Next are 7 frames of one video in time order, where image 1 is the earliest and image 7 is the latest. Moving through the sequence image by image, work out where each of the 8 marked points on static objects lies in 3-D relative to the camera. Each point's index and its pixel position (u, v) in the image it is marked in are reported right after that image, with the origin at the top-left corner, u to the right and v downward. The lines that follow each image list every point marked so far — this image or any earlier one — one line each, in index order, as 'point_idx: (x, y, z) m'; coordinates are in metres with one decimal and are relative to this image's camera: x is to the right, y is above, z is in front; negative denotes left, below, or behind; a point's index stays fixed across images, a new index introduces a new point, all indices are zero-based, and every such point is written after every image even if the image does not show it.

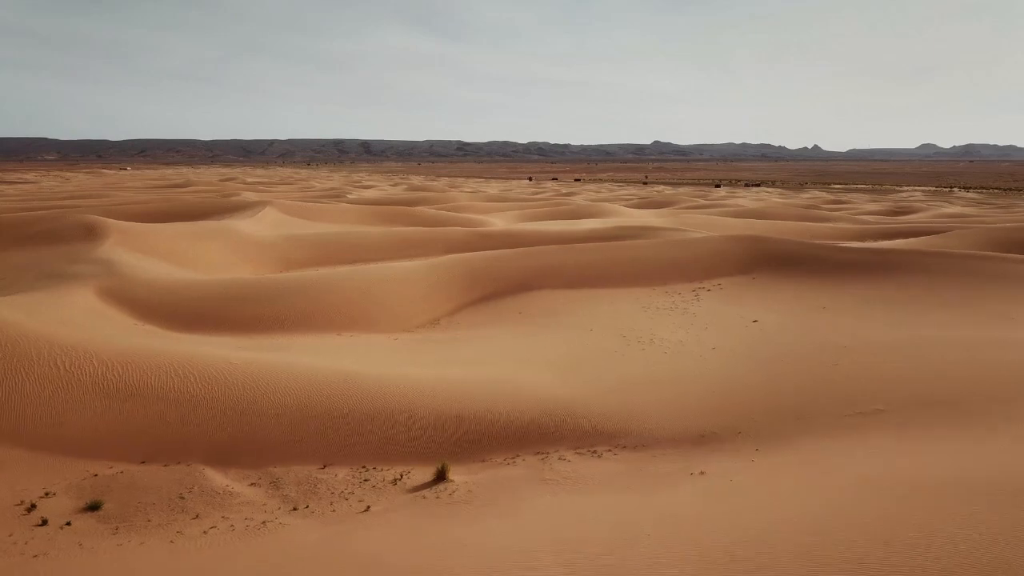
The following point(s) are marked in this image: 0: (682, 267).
0: (+4.6, +0.6, +16.1) m
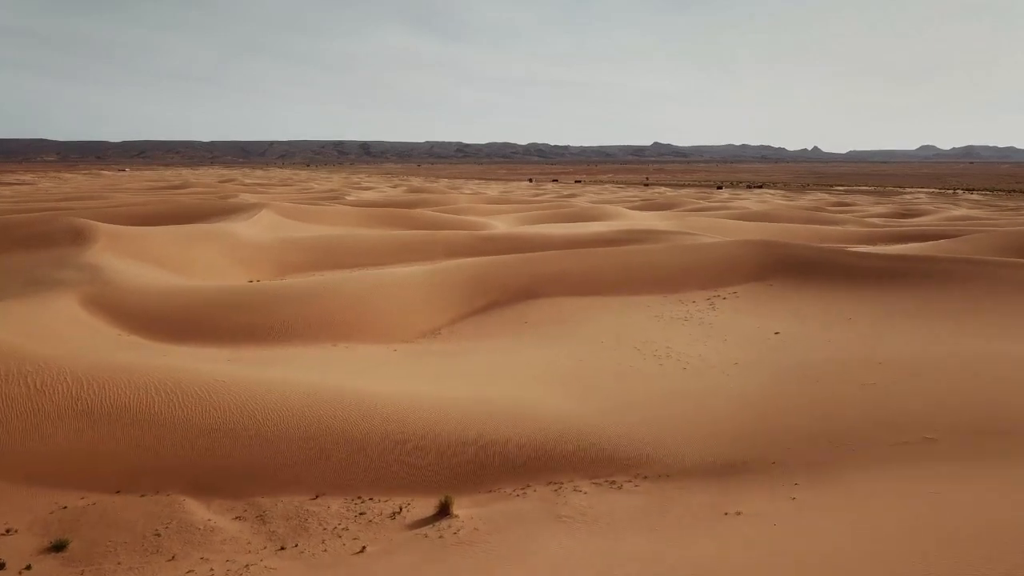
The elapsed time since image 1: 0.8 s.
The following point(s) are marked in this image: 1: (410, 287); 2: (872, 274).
0: (+4.7, +0.4, +15.4) m
1: (-2.7, 0.0, +15.4) m
2: (+8.7, +0.3, +14.4) m
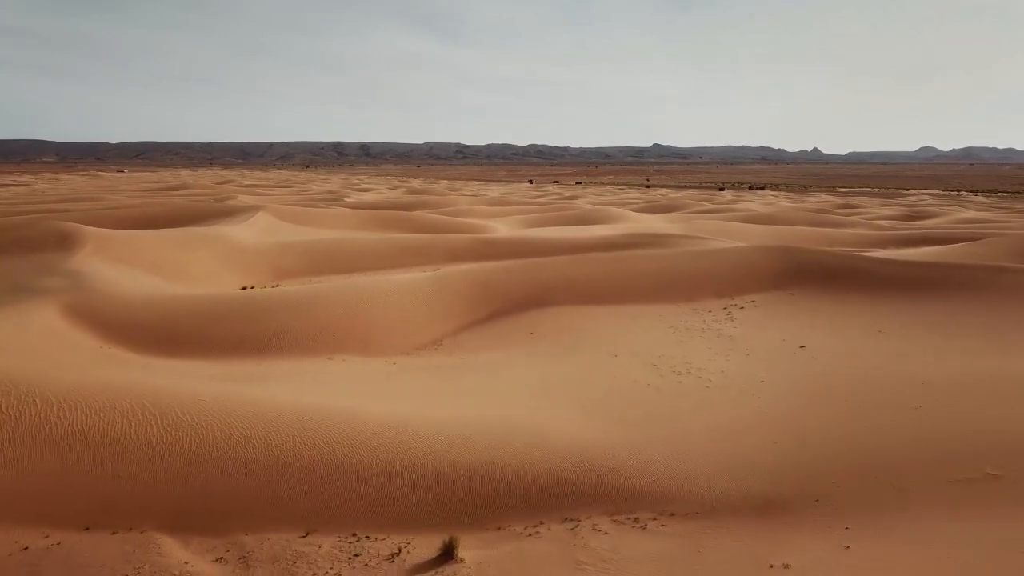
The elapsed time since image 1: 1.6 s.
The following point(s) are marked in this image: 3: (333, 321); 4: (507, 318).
0: (+4.9, +0.2, +14.7) m
1: (-2.5, -0.1, +14.7) m
2: (+8.9, +0.1, +13.7) m
3: (-4.0, -0.7, +13.3) m
4: (-0.1, -0.7, +14.2) m
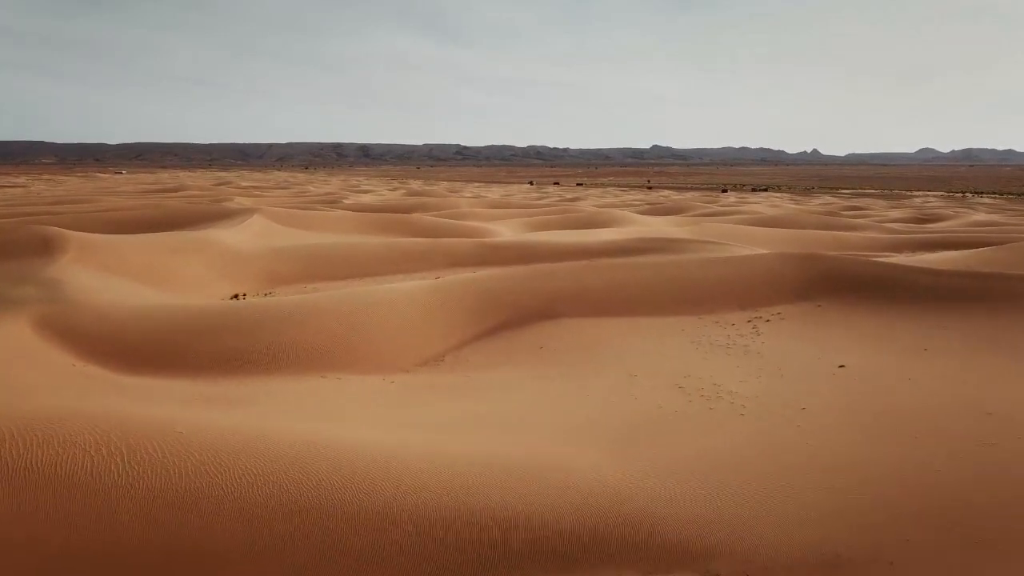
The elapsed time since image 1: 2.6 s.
0: (+5.0, 0.0, +13.8) m
1: (-2.4, -0.4, +13.7) m
2: (+9.0, -0.1, +12.8) m
3: (-3.8, -0.9, +12.4) m
4: (+0.1, -1.0, +13.2) m
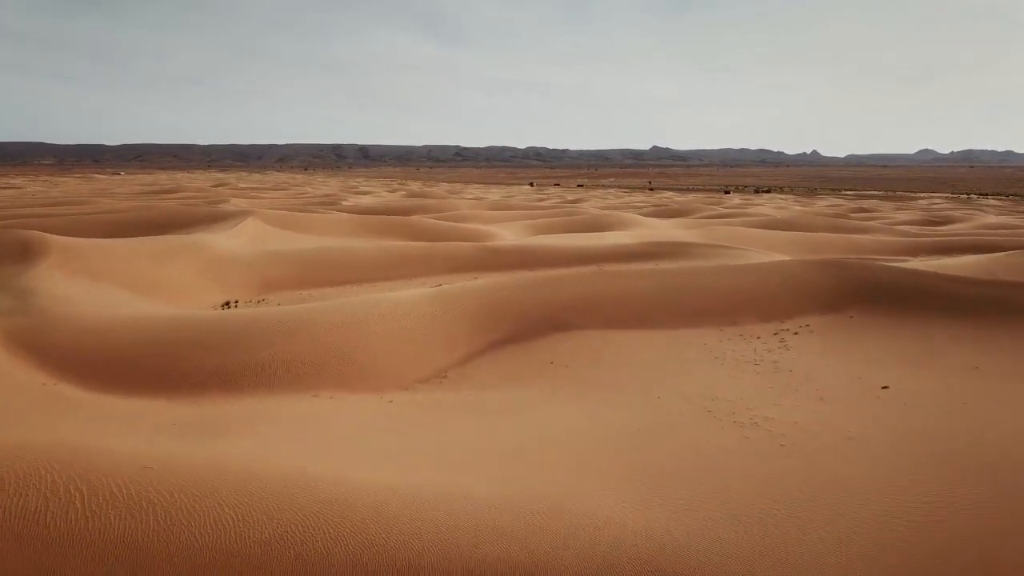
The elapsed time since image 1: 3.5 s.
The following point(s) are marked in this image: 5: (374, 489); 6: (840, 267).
0: (+5.2, -0.2, +12.9) m
1: (-2.2, -0.6, +12.8) m
2: (+9.2, -0.3, +11.9) m
3: (-3.7, -1.1, +11.5) m
4: (+0.2, -1.2, +12.4) m
5: (-1.7, -2.3, +6.7) m
6: (+7.6, +0.5, +13.7) m
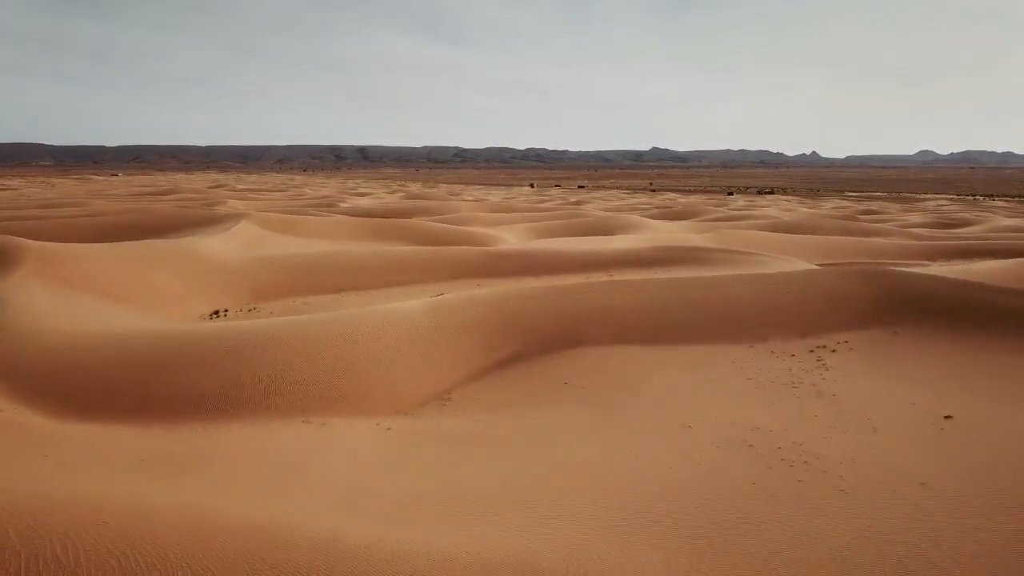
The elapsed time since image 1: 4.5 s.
0: (+5.4, -0.5, +11.9) m
1: (-2.0, -0.8, +11.8) m
2: (+9.4, -0.5, +10.9) m
3: (-3.5, -1.4, +10.5) m
4: (+0.4, -1.4, +11.4) m
5: (-1.5, -2.5, +5.7) m
6: (+7.8, +0.2, +12.7) m
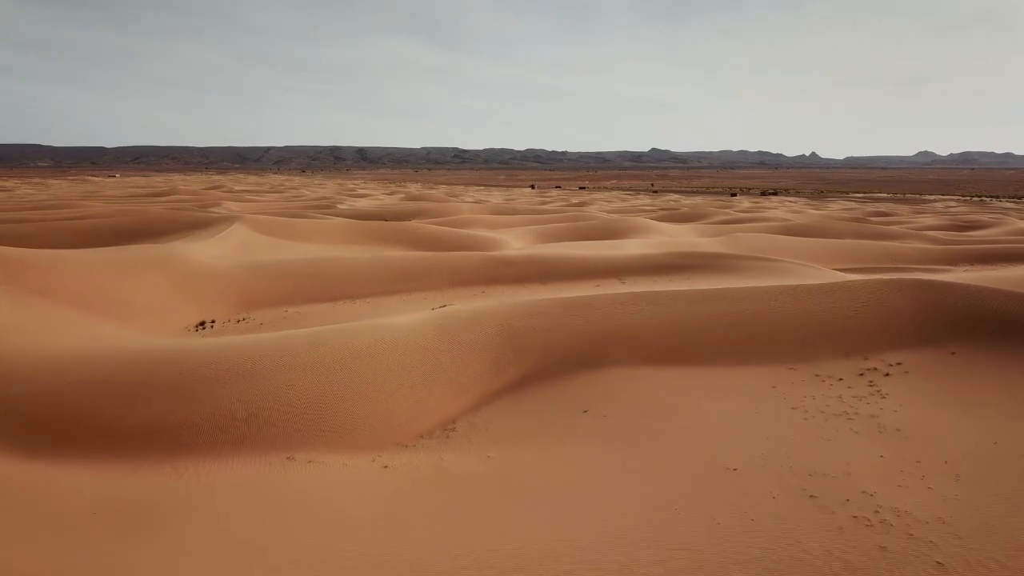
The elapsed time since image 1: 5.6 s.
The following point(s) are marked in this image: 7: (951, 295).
0: (+5.5, -0.7, +10.8) m
1: (-1.8, -1.1, +10.7) m
2: (+9.6, -0.8, +9.8) m
3: (-3.3, -1.6, +9.4) m
4: (+0.6, -1.6, +10.2) m
5: (-1.3, -2.7, +4.6) m
6: (+7.9, 0.0, +11.6) m
7: (+8.3, -0.1, +11.3) m
